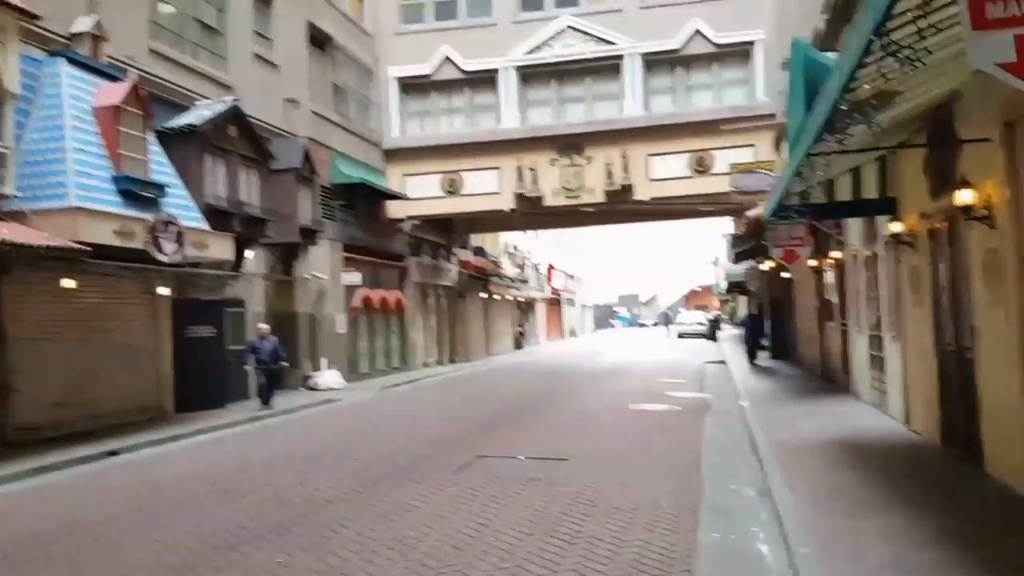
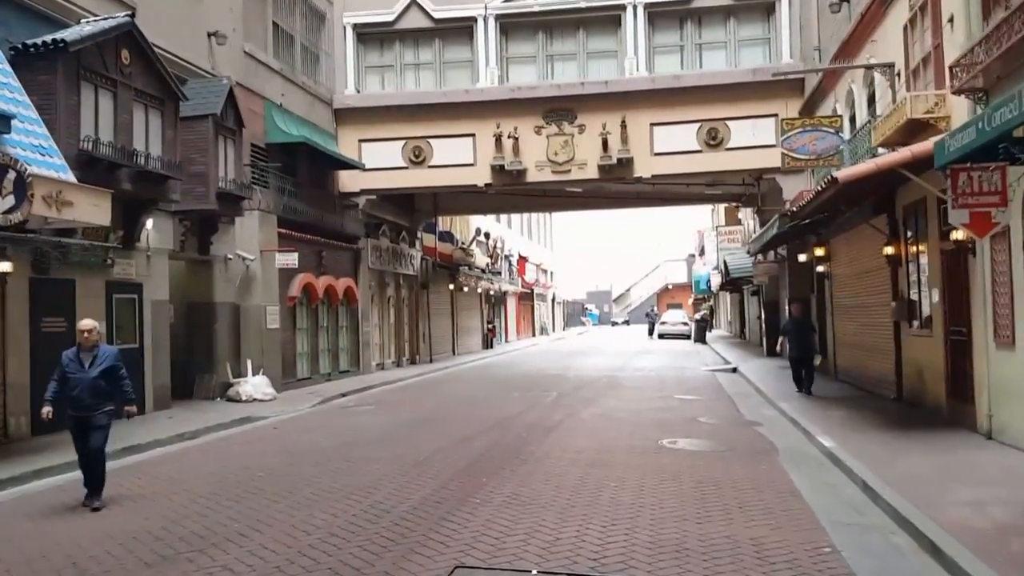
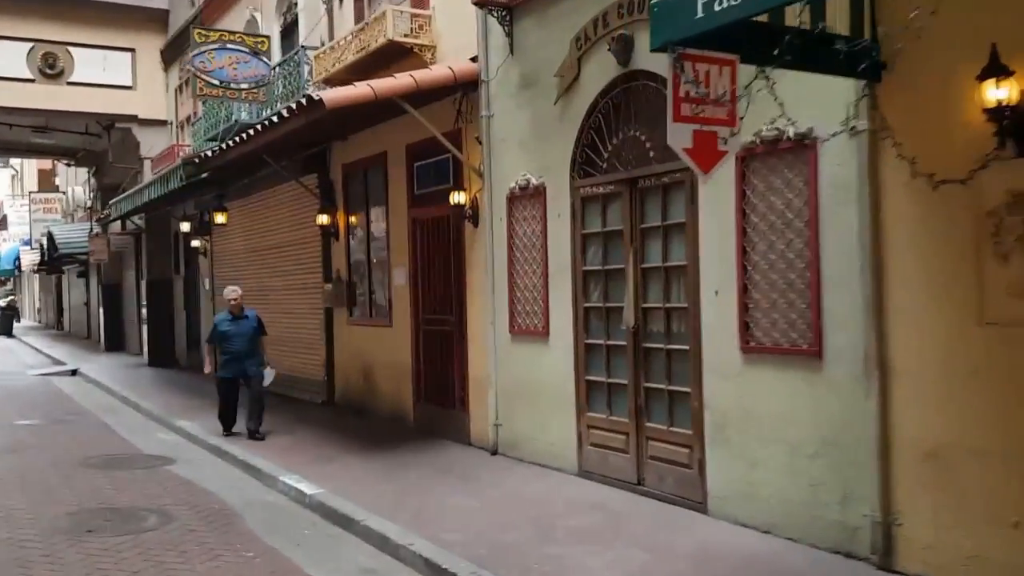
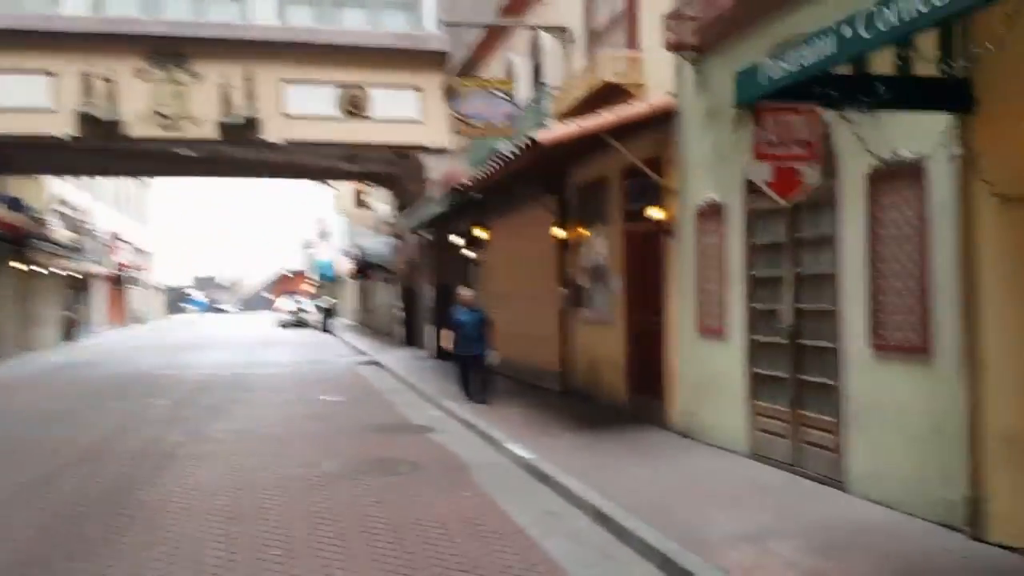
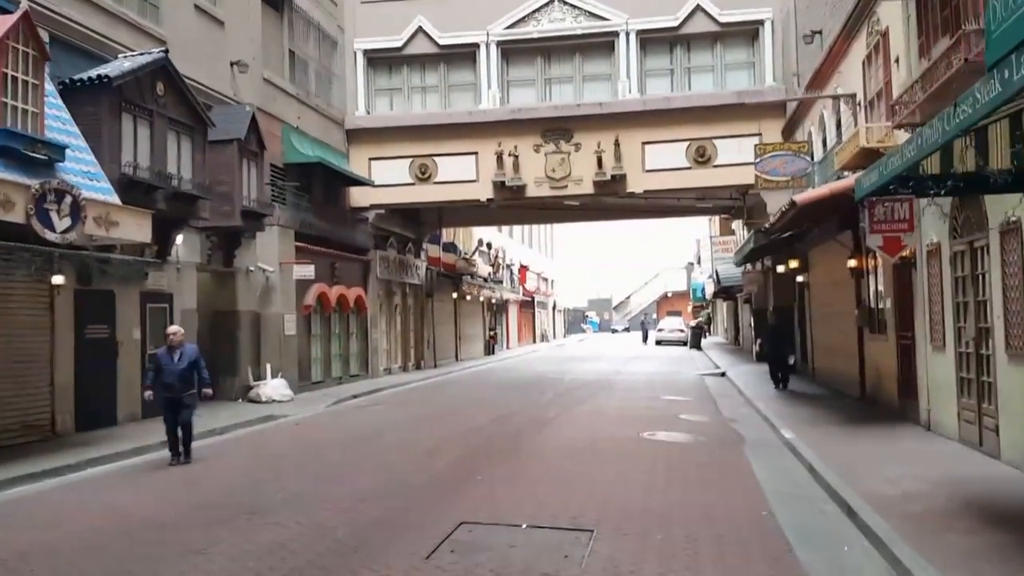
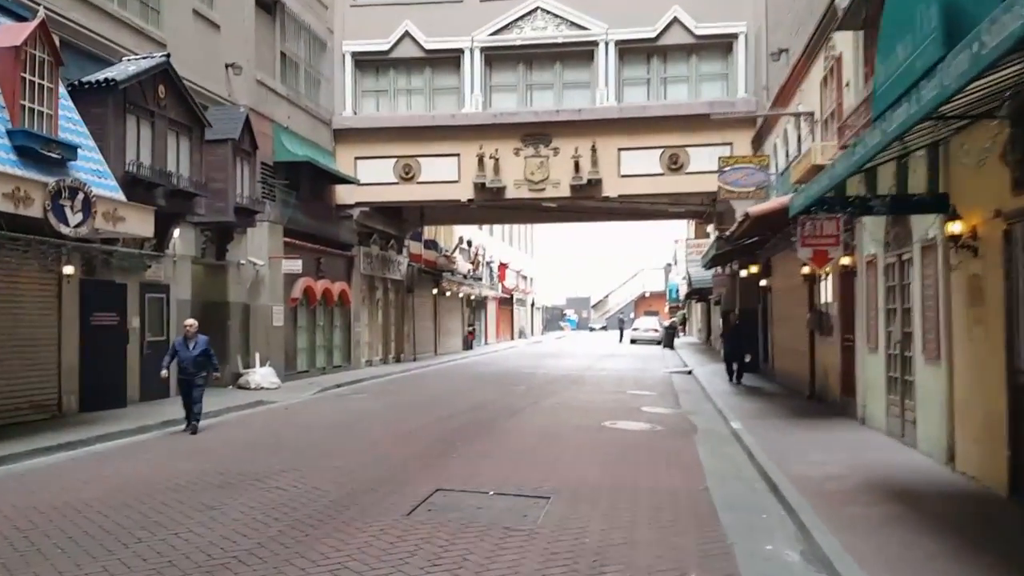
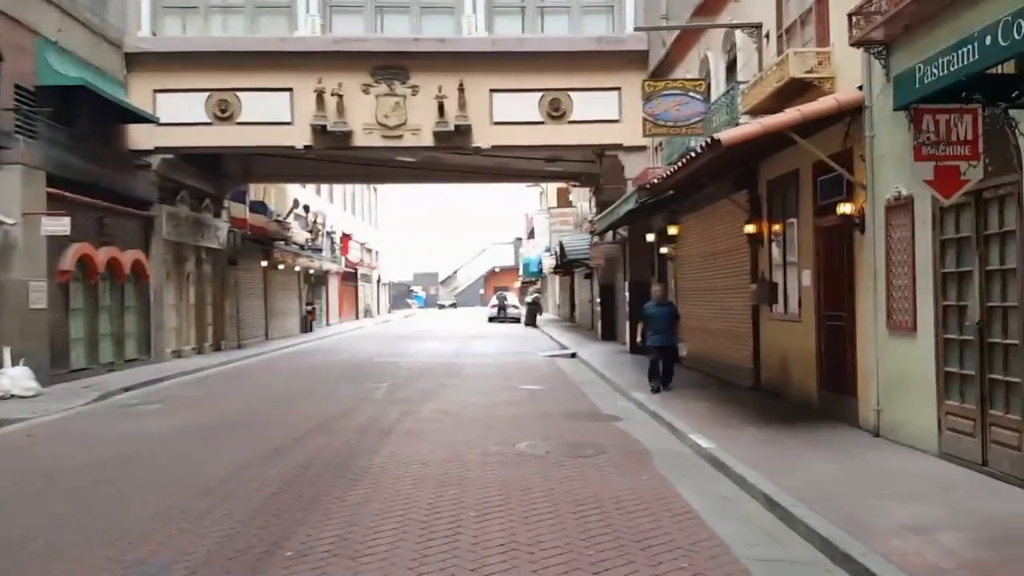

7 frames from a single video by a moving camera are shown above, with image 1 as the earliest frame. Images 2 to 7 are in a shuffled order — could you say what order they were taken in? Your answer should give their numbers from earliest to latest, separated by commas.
6, 5, 2, 7, 4, 3
